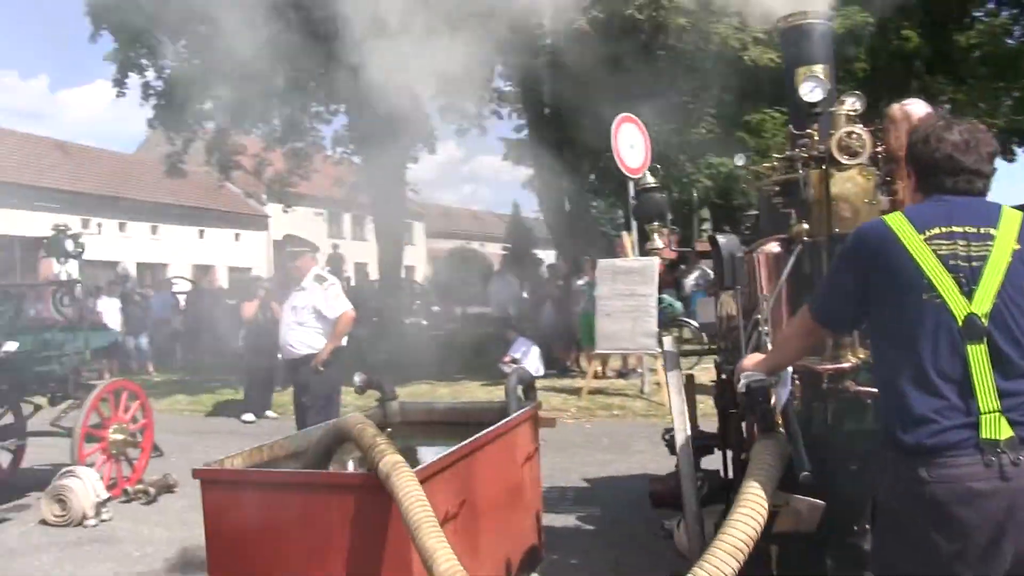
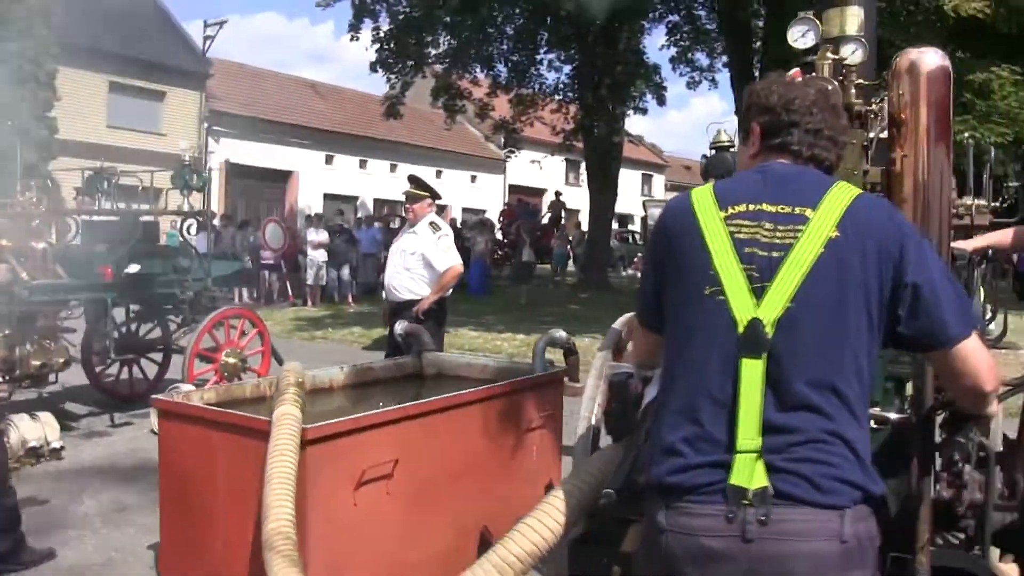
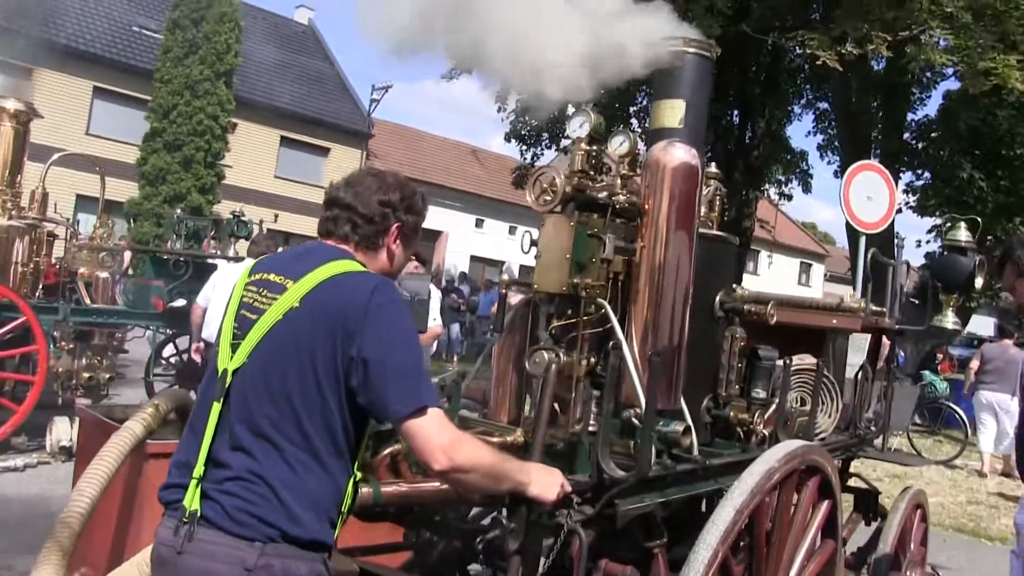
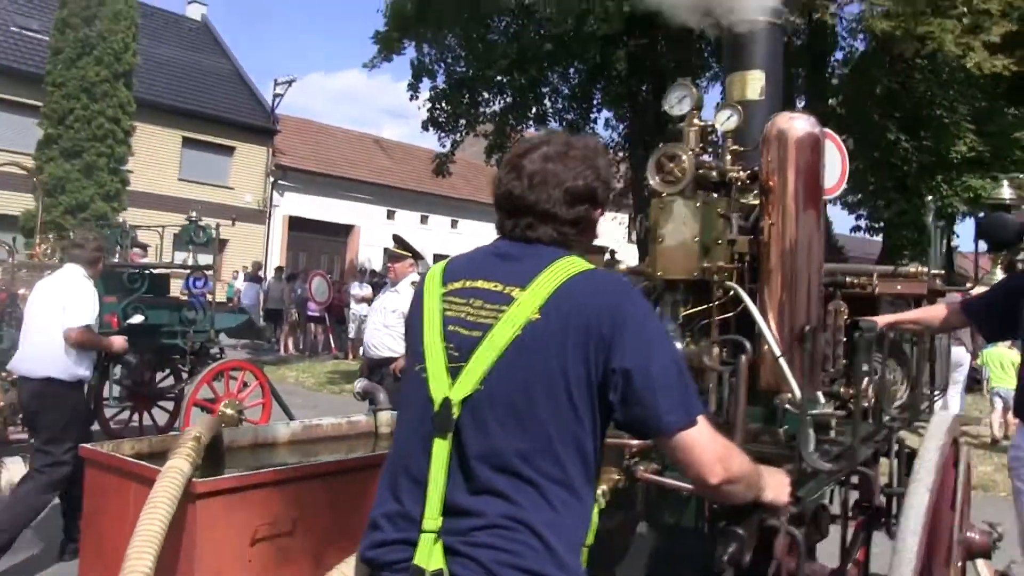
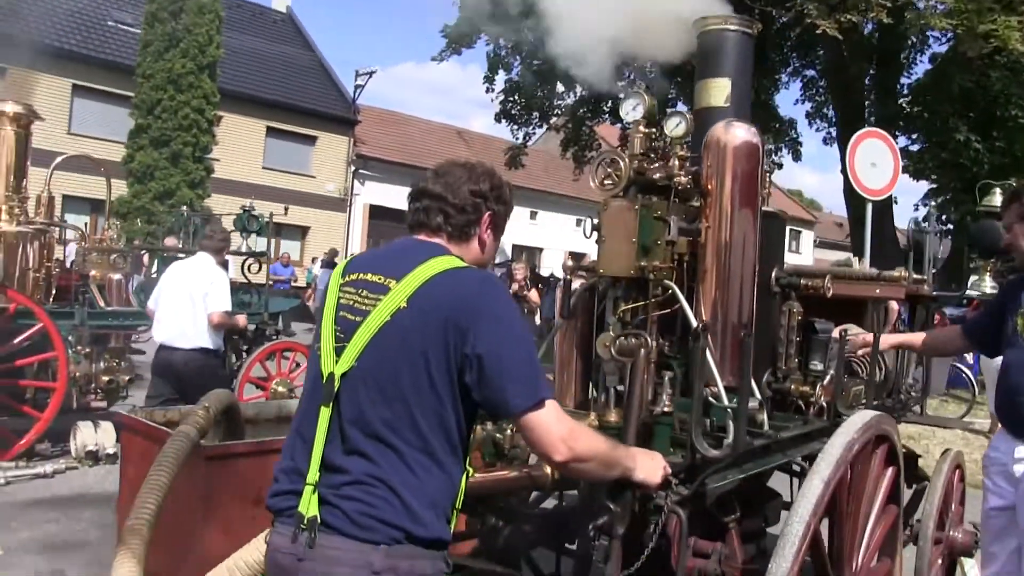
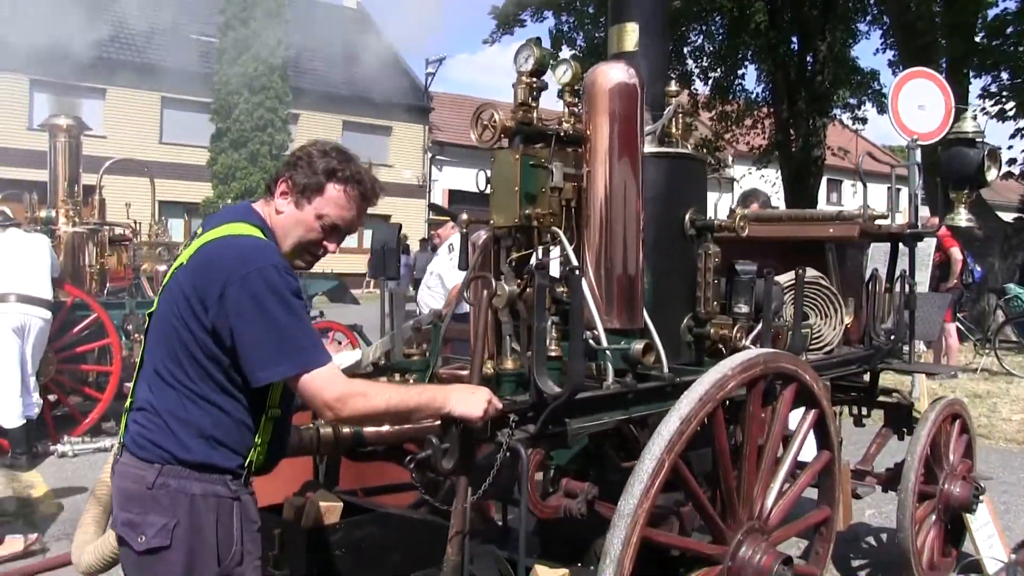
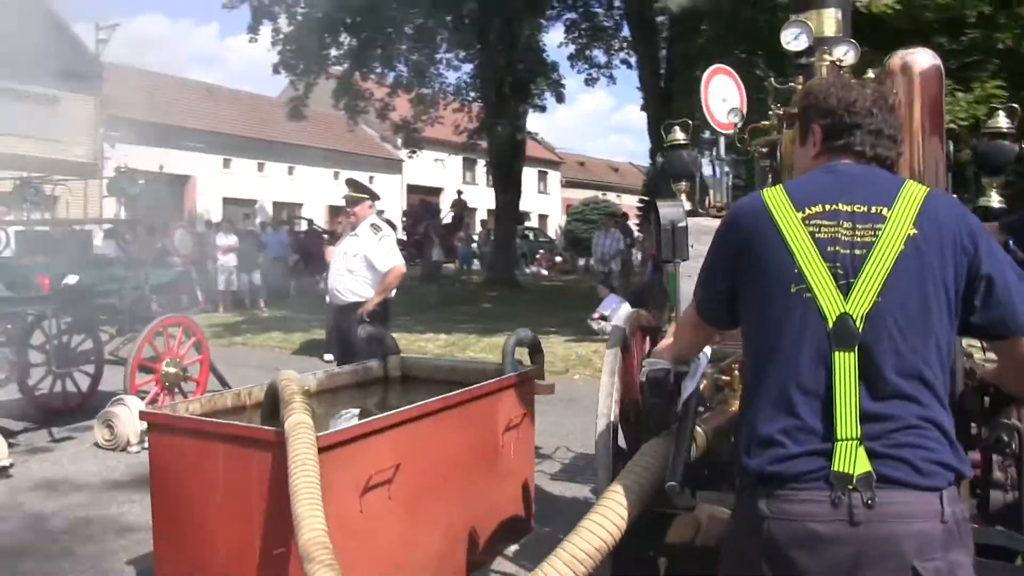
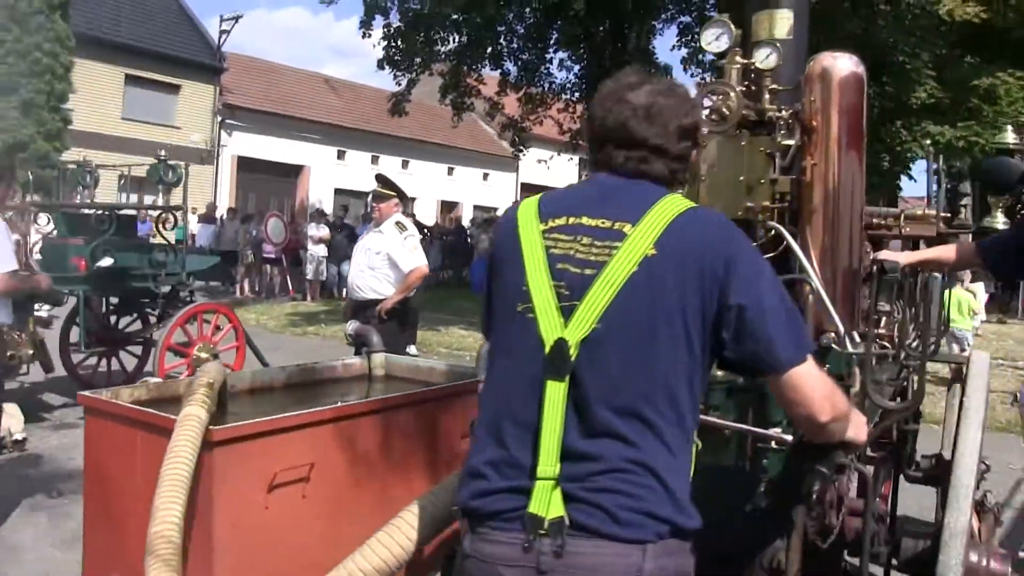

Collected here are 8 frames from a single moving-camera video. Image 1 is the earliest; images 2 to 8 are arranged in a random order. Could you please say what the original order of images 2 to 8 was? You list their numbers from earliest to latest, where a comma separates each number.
7, 2, 8, 4, 5, 3, 6
